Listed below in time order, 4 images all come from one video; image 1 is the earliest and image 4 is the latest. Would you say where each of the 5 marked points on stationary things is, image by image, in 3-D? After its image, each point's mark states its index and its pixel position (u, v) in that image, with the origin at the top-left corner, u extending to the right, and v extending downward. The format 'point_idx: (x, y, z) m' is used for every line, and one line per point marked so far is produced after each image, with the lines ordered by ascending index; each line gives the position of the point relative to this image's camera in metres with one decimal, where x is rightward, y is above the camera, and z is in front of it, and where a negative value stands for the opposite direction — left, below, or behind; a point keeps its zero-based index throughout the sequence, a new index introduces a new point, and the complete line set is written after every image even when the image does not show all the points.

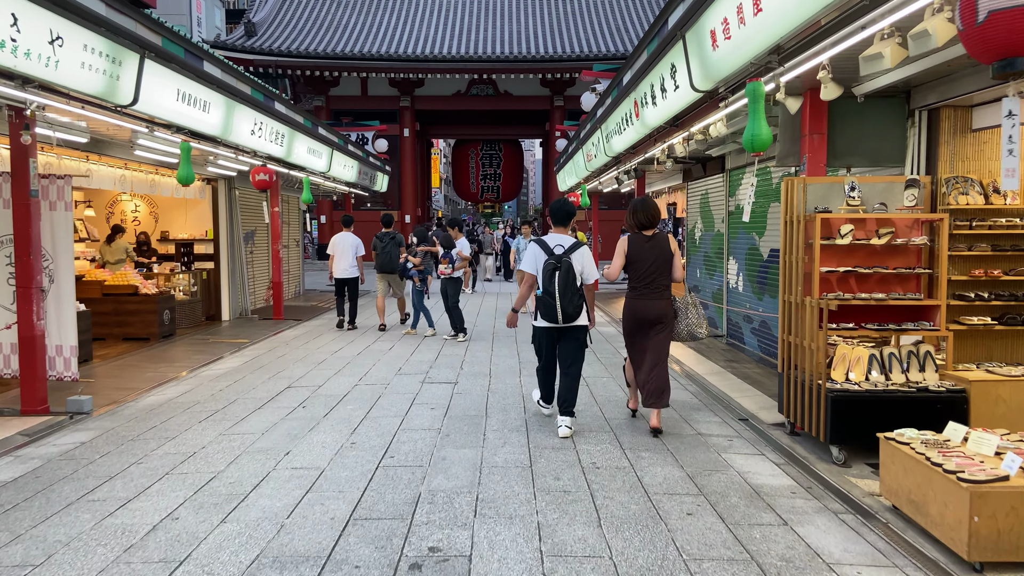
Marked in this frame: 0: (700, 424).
0: (+1.2, -0.9, +4.8) m
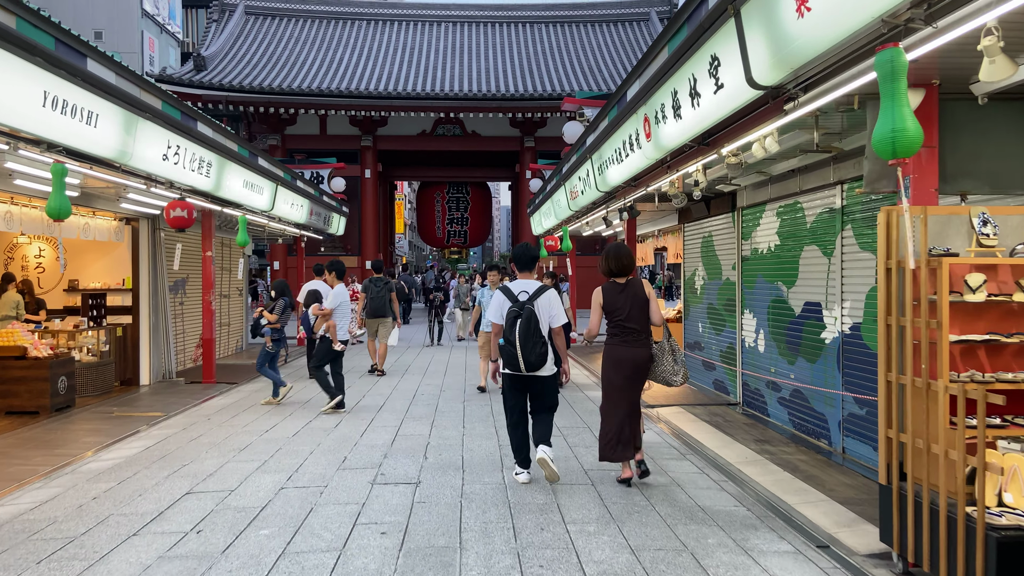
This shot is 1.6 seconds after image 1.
0: (+1.1, -1.2, +3.4) m
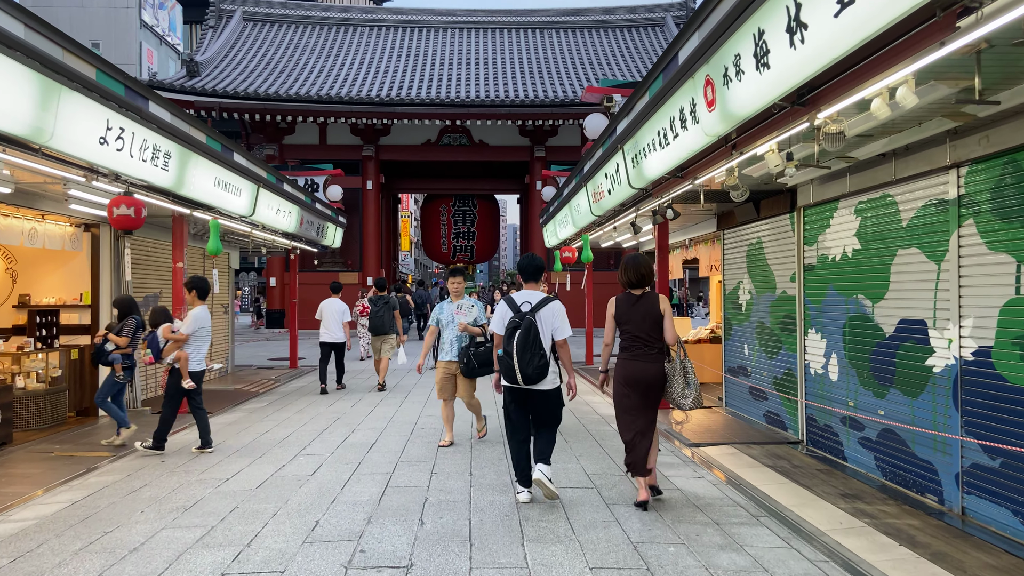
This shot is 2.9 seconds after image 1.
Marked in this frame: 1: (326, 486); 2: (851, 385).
0: (+1.2, -1.2, +2.2) m
1: (-1.1, -1.2, +4.6) m
2: (+2.4, -0.7, +5.3) m
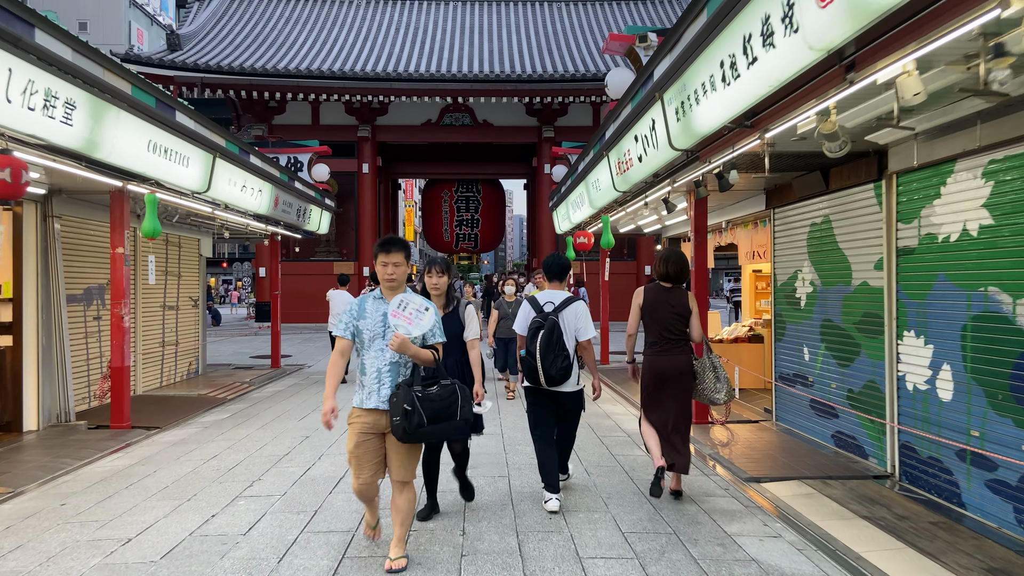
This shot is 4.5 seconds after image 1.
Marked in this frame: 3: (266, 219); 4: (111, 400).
0: (+1.3, -1.2, +0.9) m
1: (-1.1, -1.2, +3.3) m
2: (+2.4, -0.6, +3.9) m
3: (-3.0, +0.8, +9.2) m
4: (-3.5, -1.0, +6.6) m
